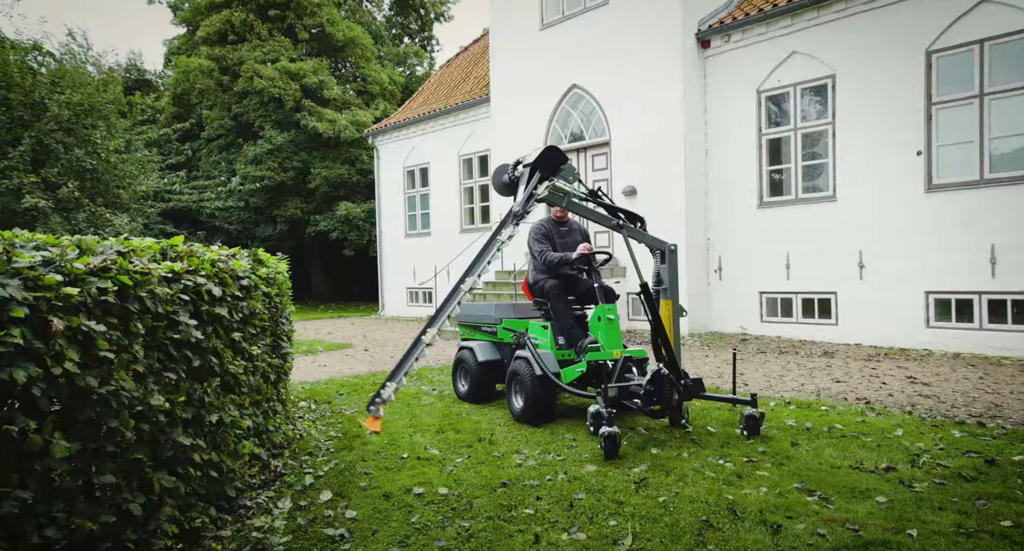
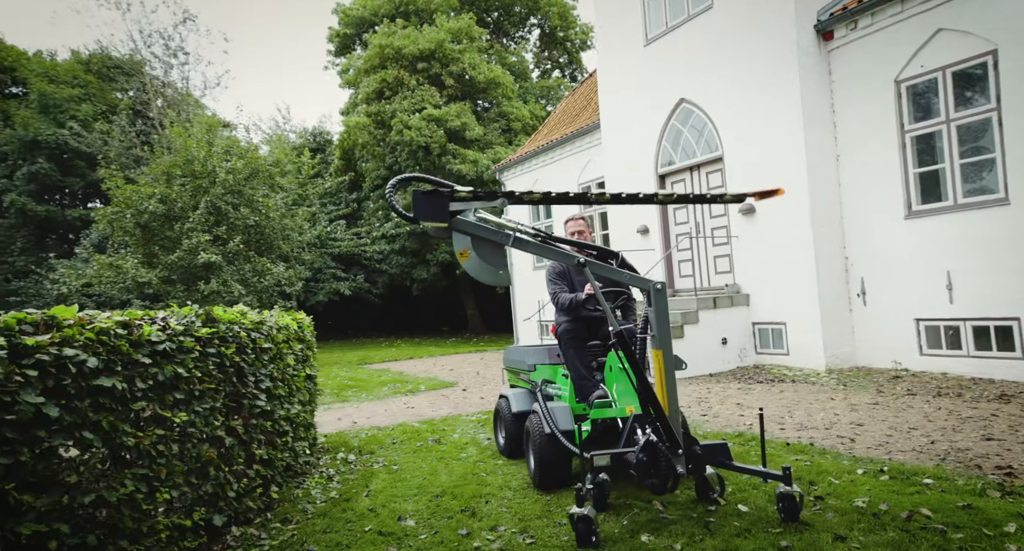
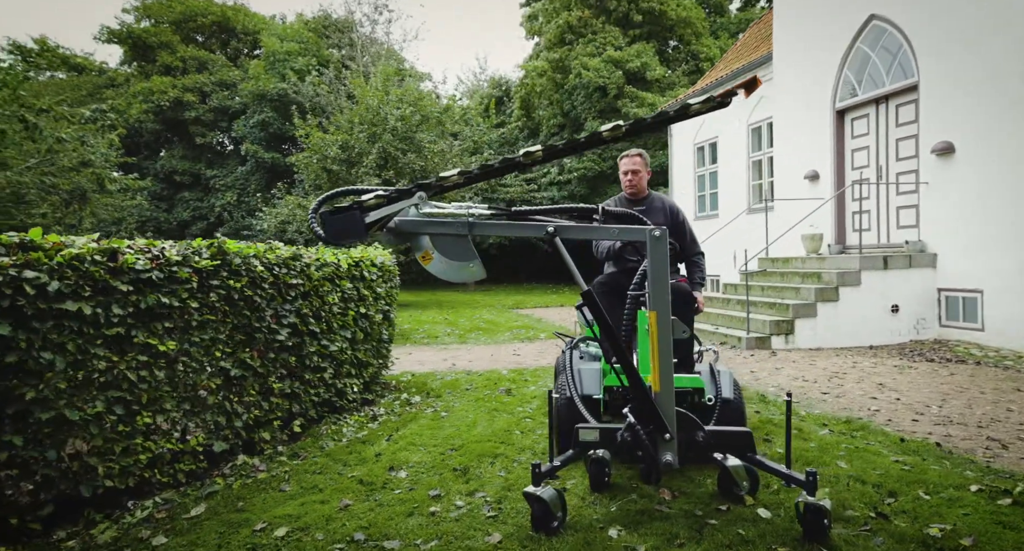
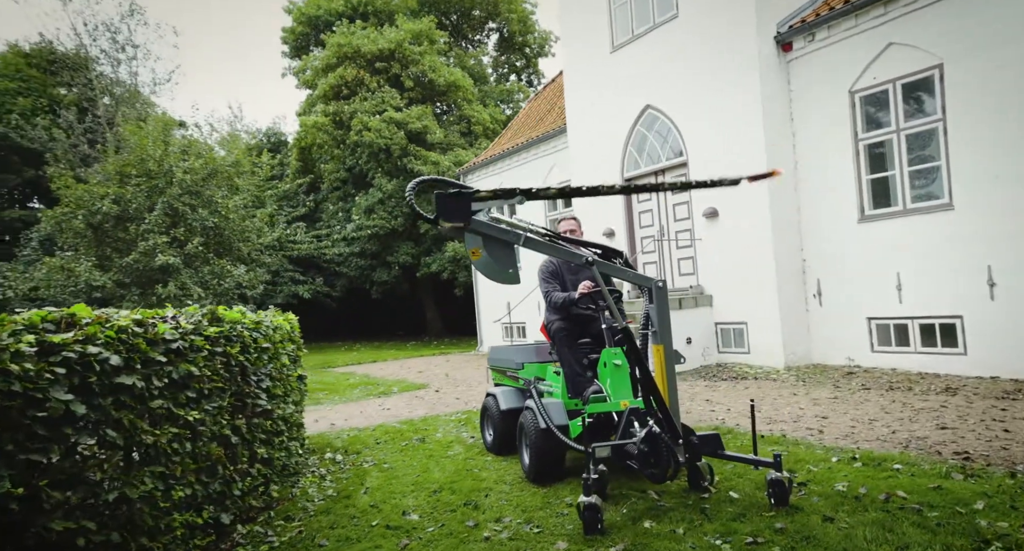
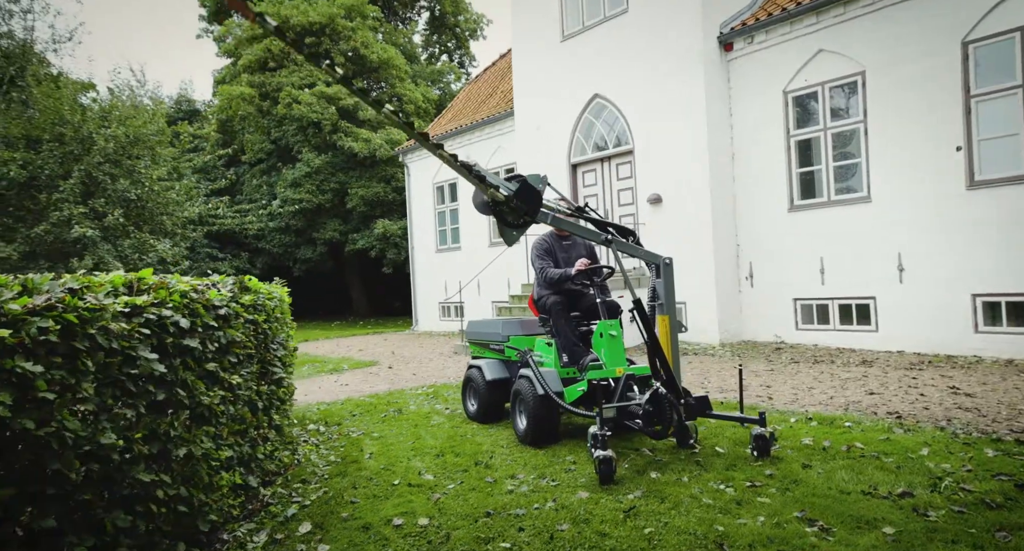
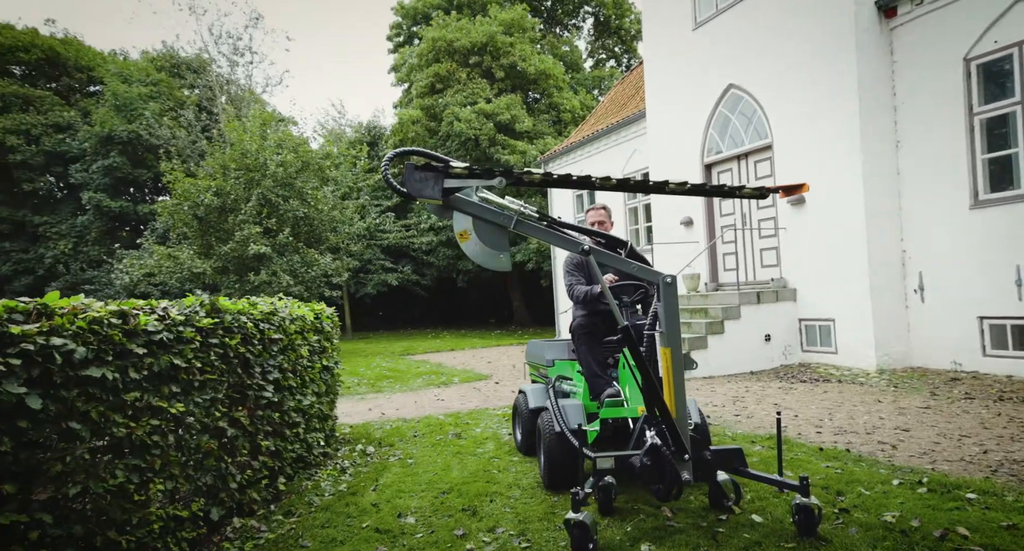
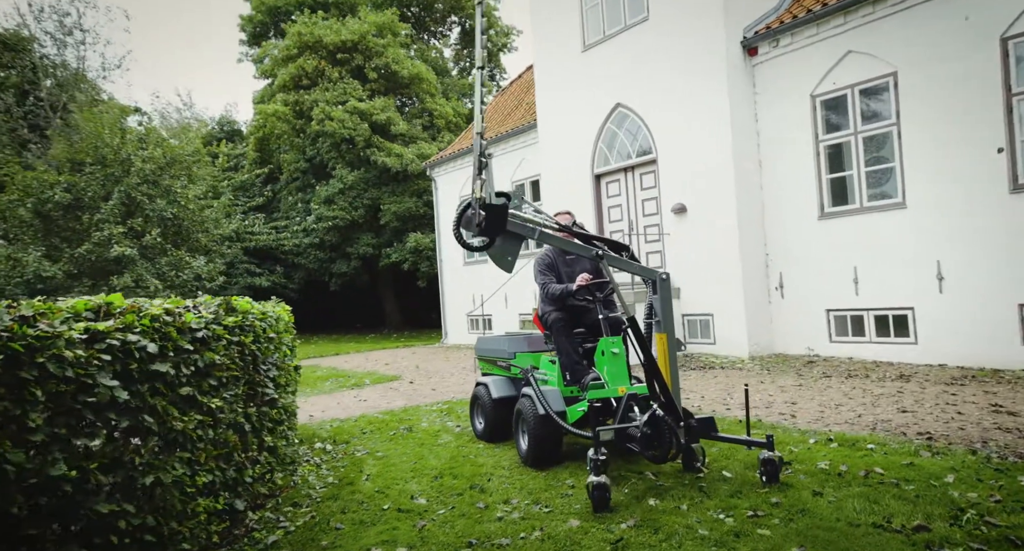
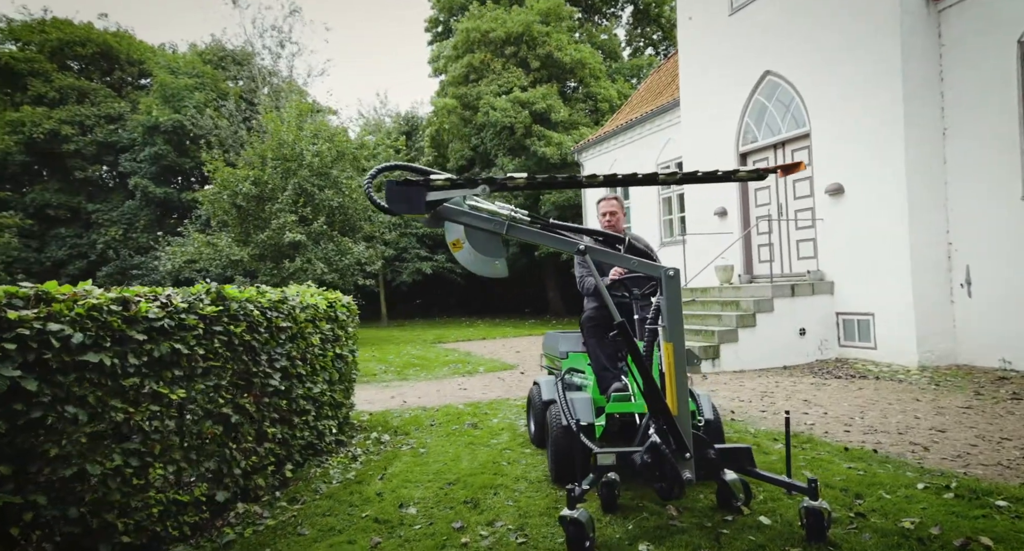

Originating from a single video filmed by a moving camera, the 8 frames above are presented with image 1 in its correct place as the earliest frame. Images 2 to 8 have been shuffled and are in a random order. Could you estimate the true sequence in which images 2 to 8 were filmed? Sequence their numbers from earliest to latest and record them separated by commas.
5, 7, 4, 2, 6, 8, 3
